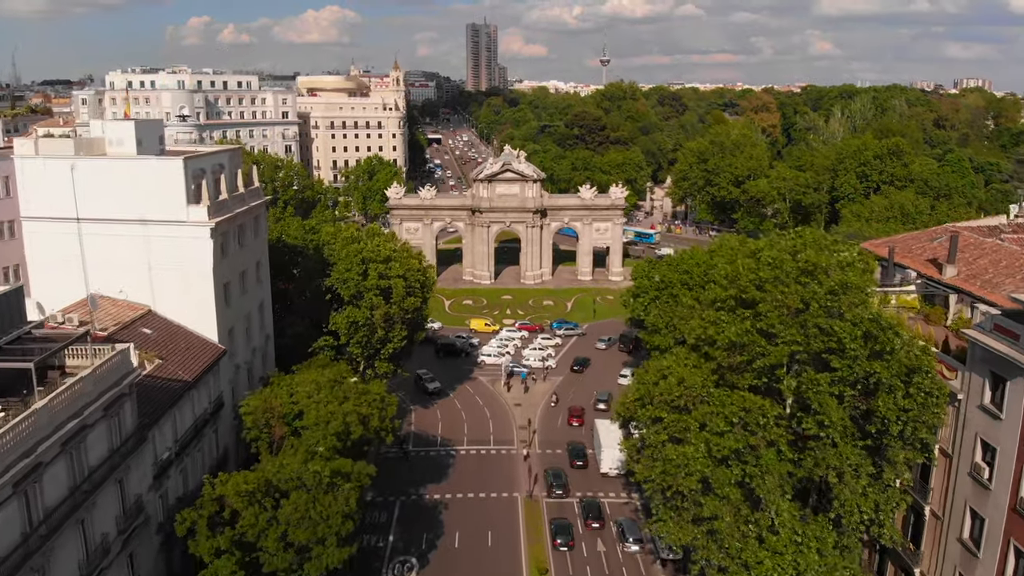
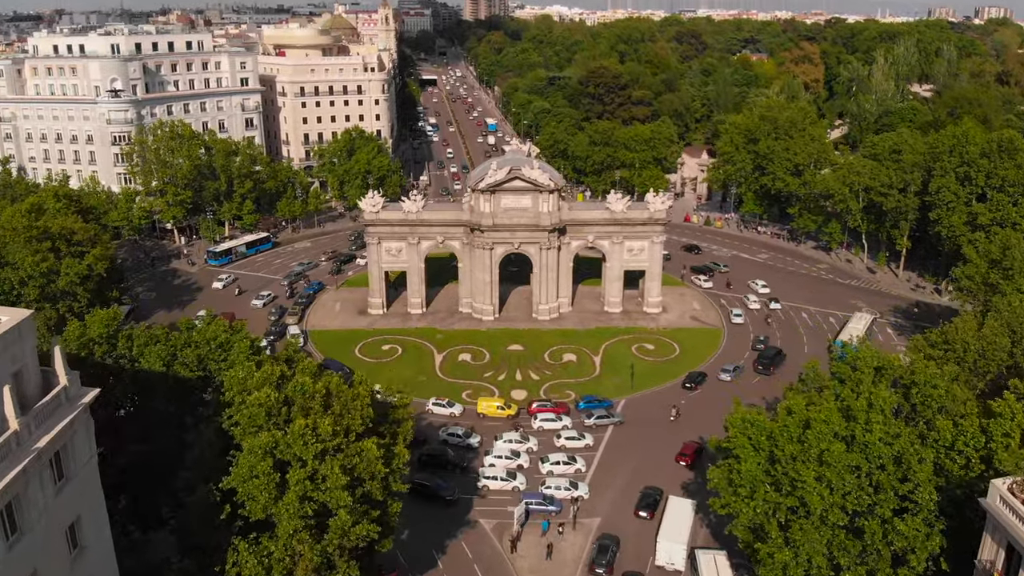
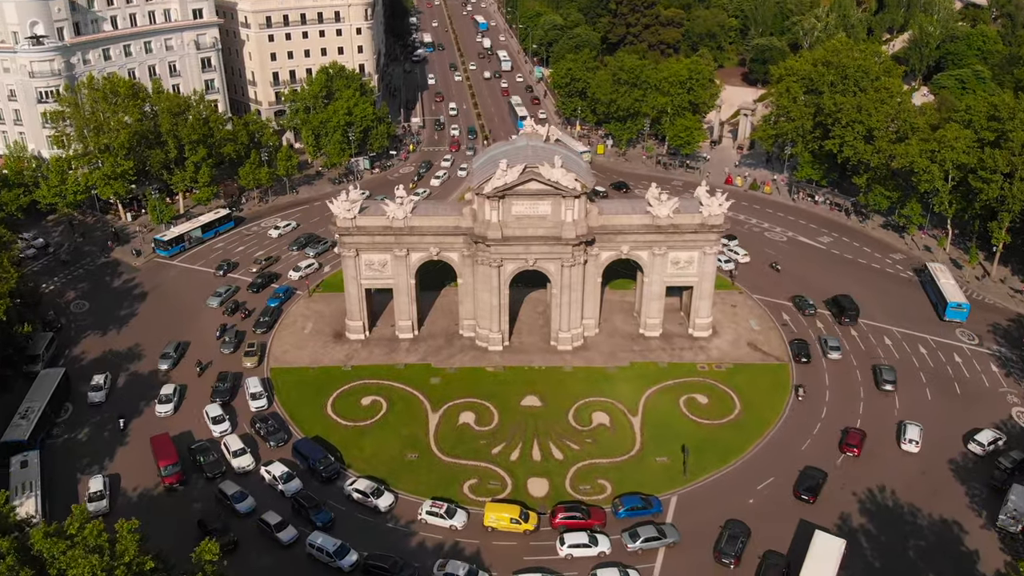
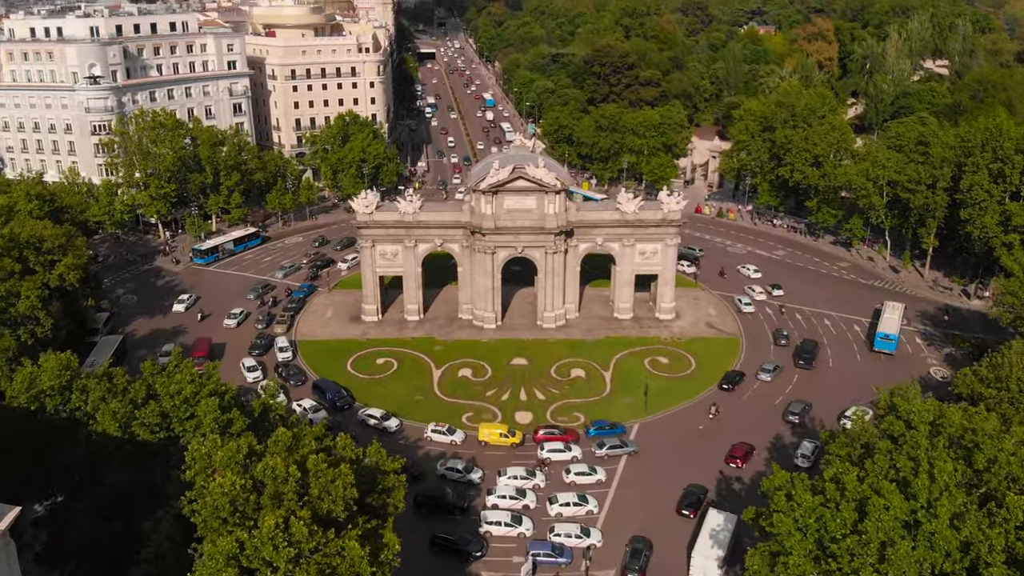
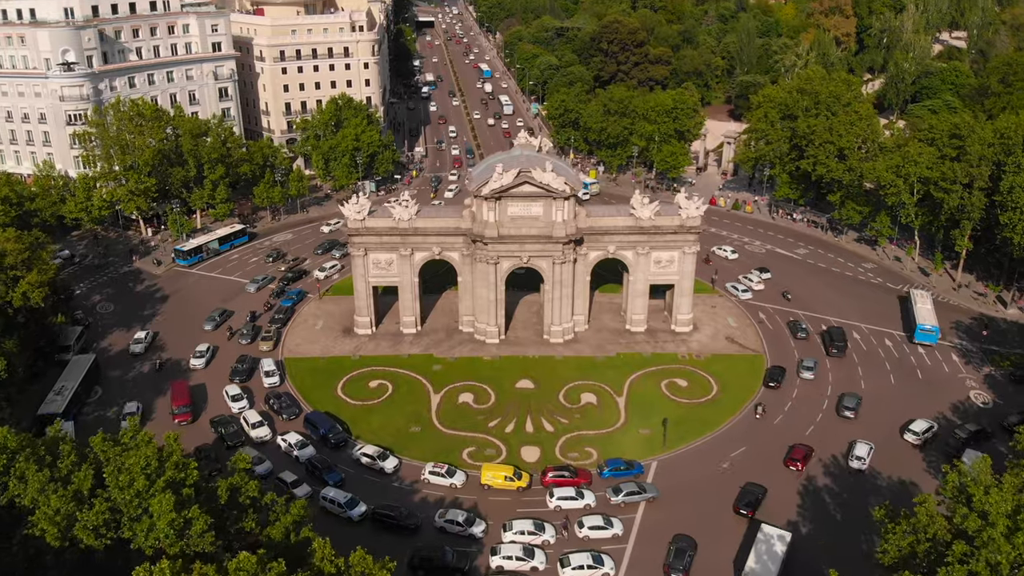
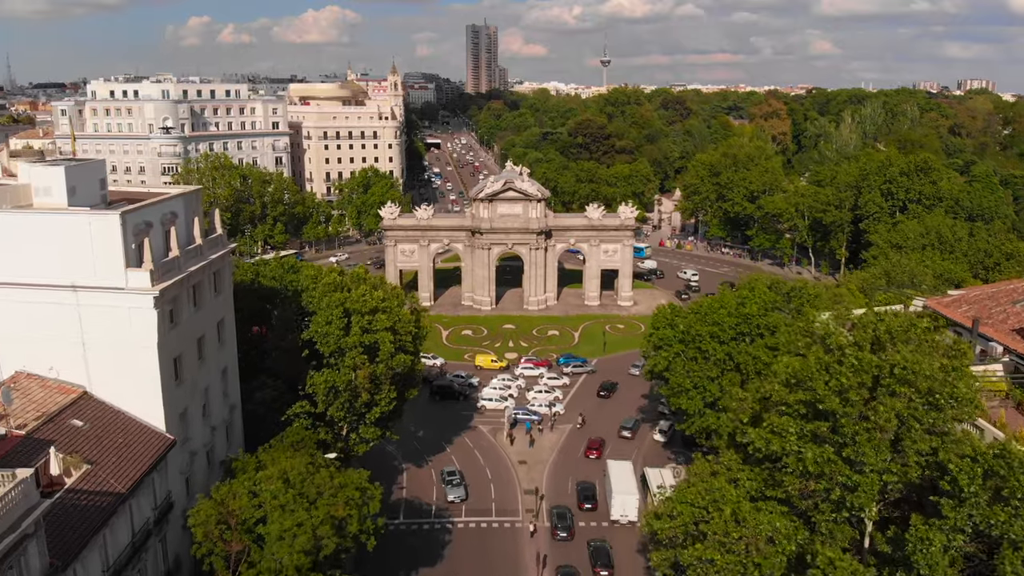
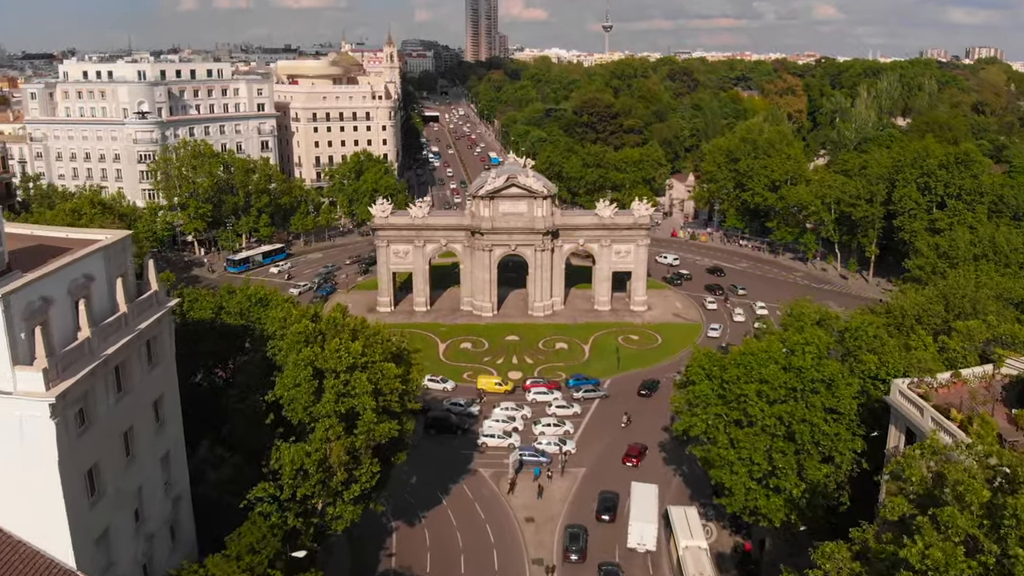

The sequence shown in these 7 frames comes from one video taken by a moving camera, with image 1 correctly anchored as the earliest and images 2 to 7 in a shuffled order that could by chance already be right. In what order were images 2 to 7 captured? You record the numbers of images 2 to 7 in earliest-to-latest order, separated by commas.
6, 7, 2, 4, 5, 3
